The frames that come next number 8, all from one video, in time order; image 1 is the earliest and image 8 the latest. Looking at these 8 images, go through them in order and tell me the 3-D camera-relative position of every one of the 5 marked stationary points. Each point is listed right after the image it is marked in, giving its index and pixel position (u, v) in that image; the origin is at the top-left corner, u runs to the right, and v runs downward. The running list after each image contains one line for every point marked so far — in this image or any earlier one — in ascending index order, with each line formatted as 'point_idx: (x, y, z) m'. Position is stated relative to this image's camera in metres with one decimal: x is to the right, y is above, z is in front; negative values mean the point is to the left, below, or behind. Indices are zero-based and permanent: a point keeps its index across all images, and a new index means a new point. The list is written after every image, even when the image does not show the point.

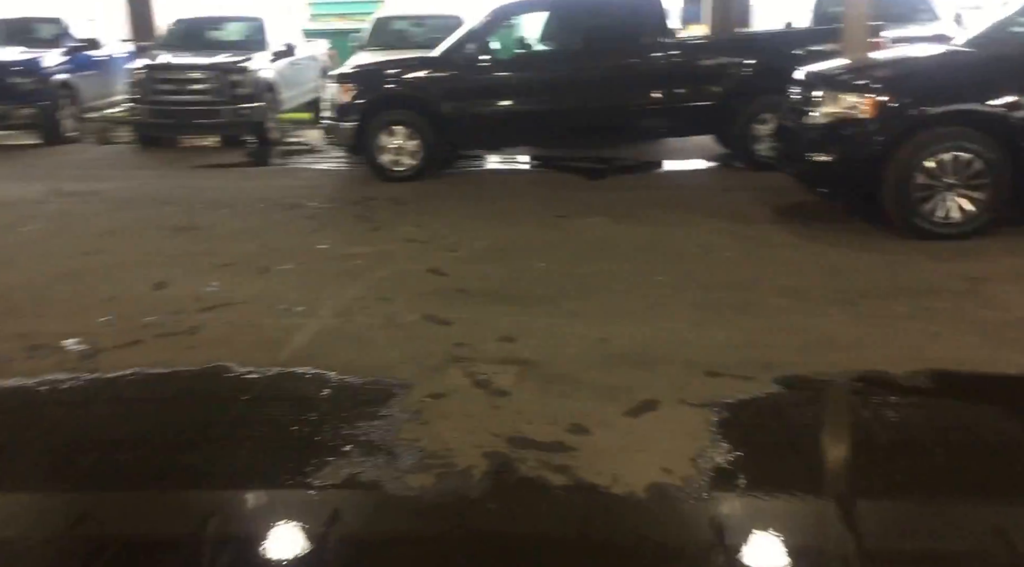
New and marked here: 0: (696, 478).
0: (+0.6, -0.6, +3.6) m
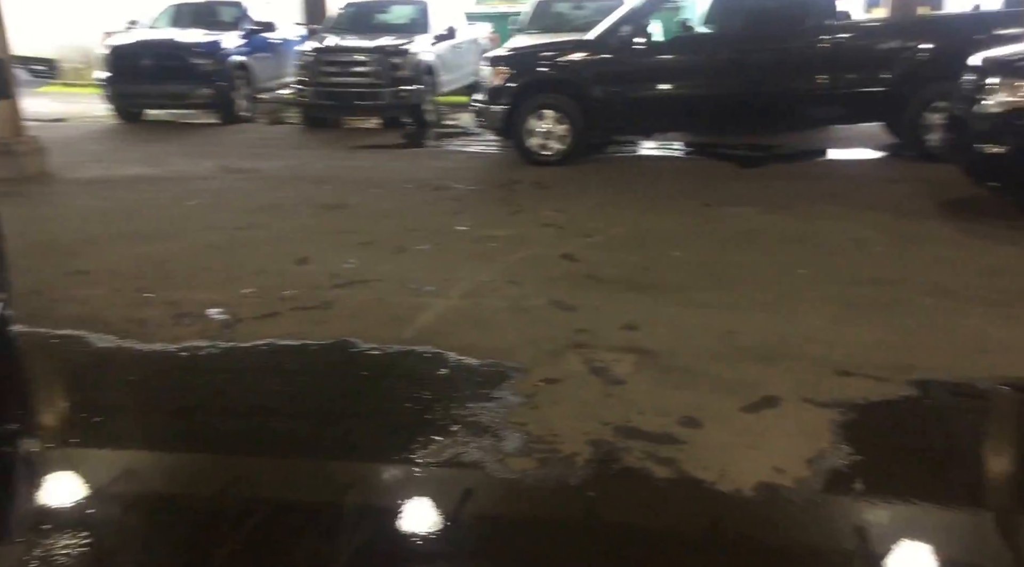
0: (+0.9, -0.6, +3.4) m
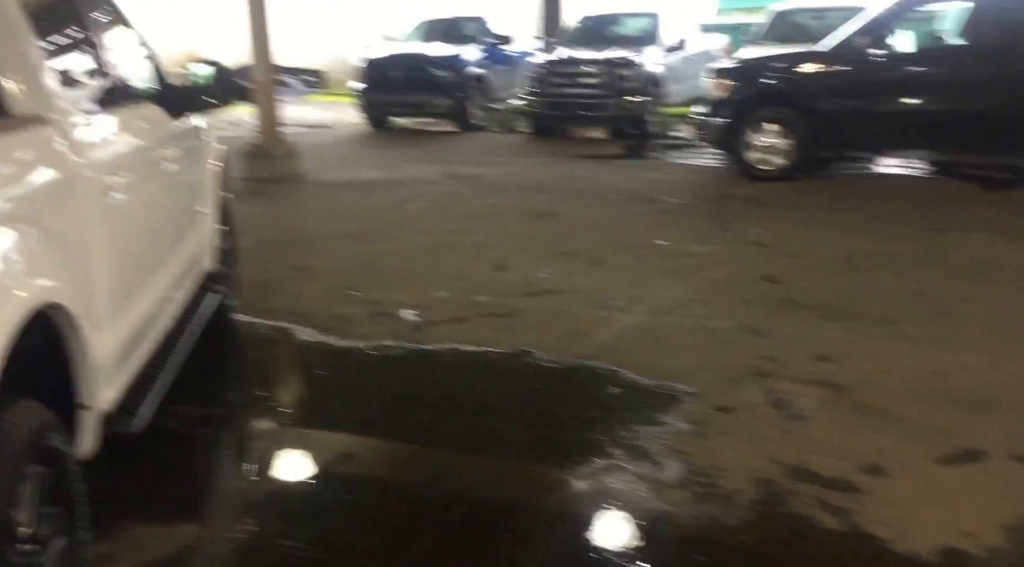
0: (+1.3, -0.7, +3.0) m
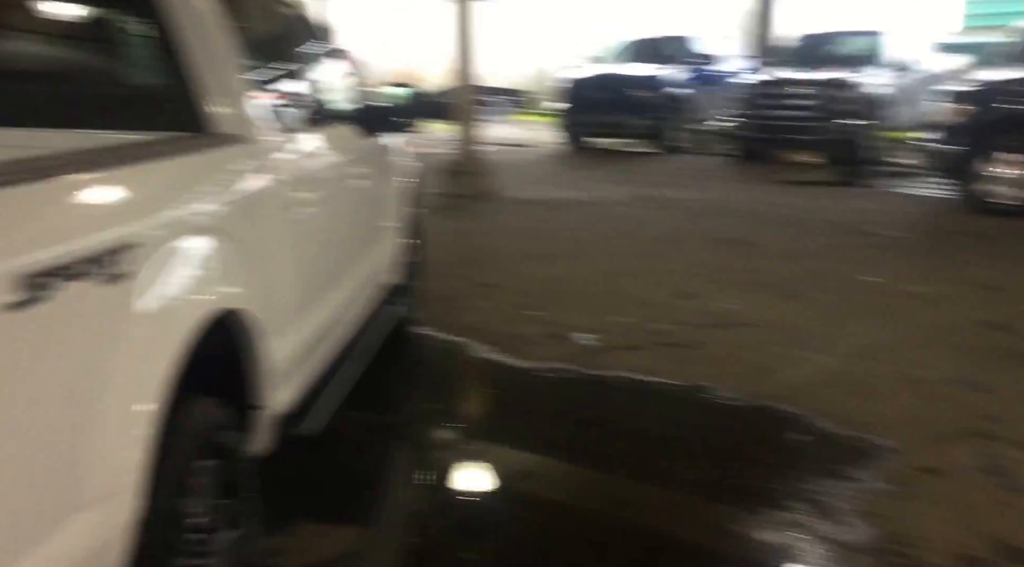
0: (+1.7, -0.9, +2.5) m
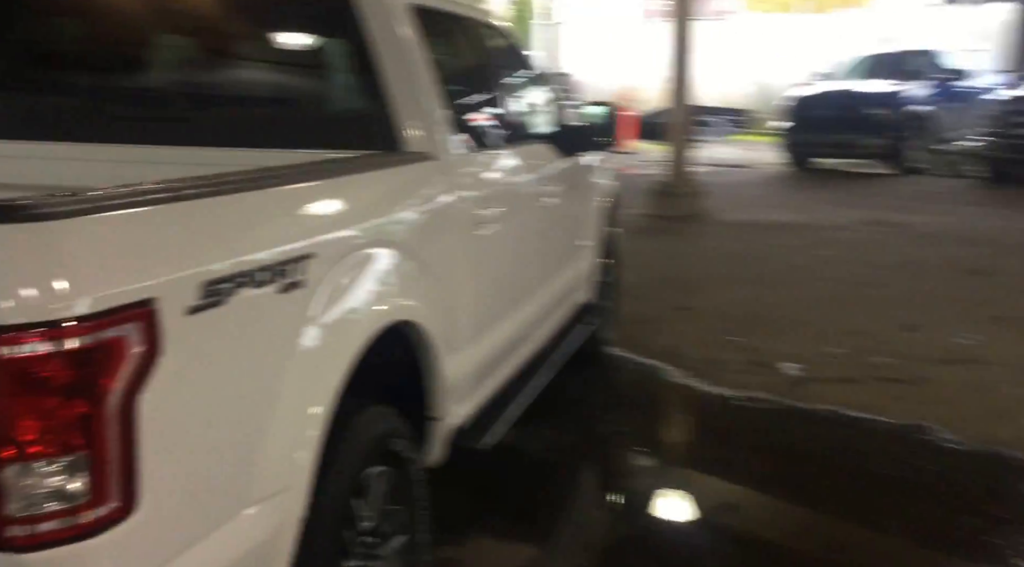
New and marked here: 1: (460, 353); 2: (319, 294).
0: (+2.0, -1.0, +2.0) m
1: (-0.2, -0.2, +3.4) m
2: (-0.5, 0.0, +2.6) m
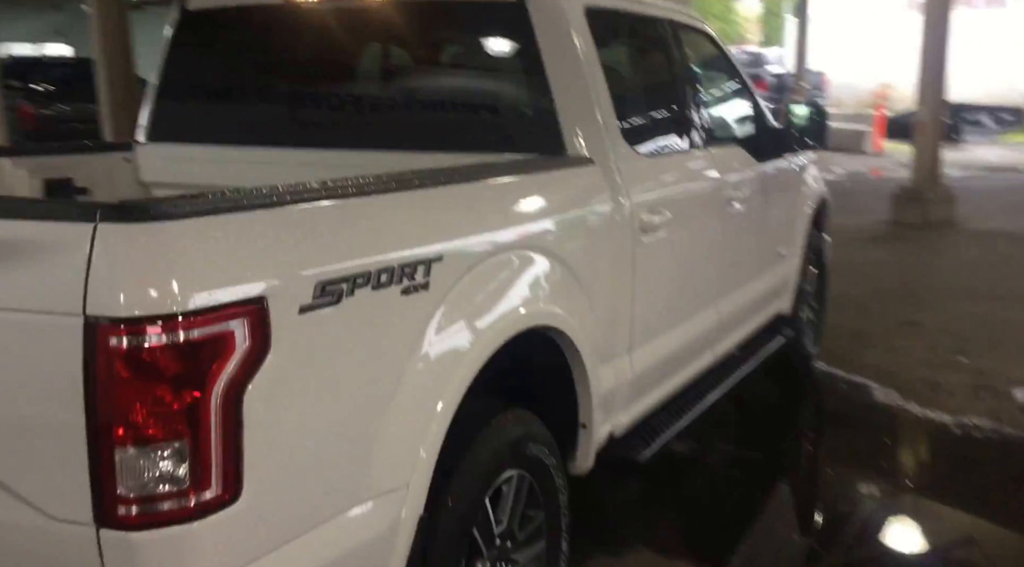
0: (+2.1, -1.1, +1.5) m
1: (+0.3, -0.2, +3.4) m
2: (-0.2, 0.0, +2.6) m
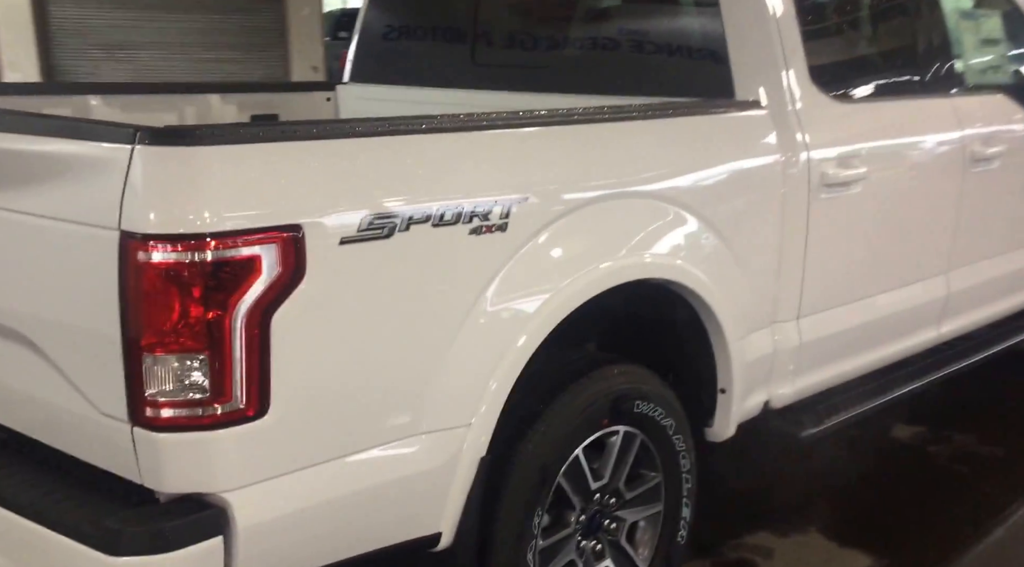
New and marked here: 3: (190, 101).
0: (+1.7, -1.1, +0.8) m
1: (+0.7, -0.1, +3.1) m
2: (+0.1, +0.1, +2.5) m
3: (-1.1, +0.6, +3.8) m
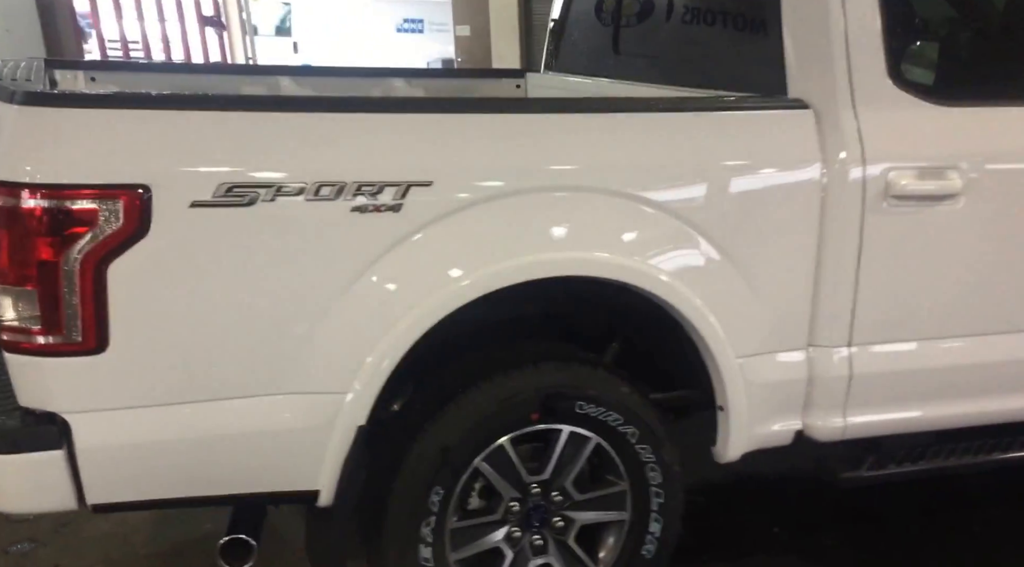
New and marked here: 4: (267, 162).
0: (+0.3, -1.2, +0.3) m
1: (+0.7, -0.2, +2.7) m
2: (-0.2, +0.1, +2.6) m
3: (-0.5, +0.8, +4.2) m
4: (-0.5, +0.3, +2.5) m
